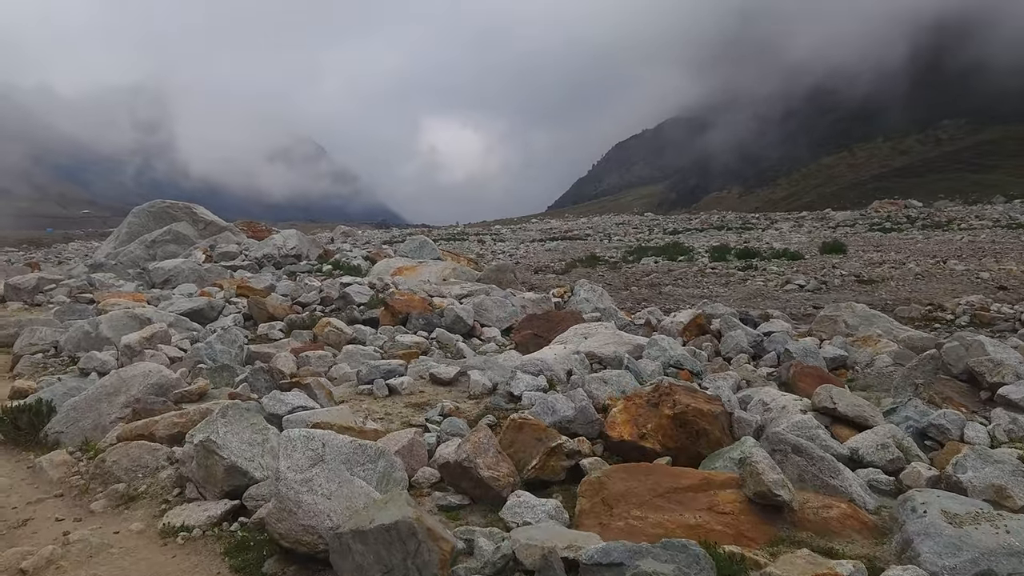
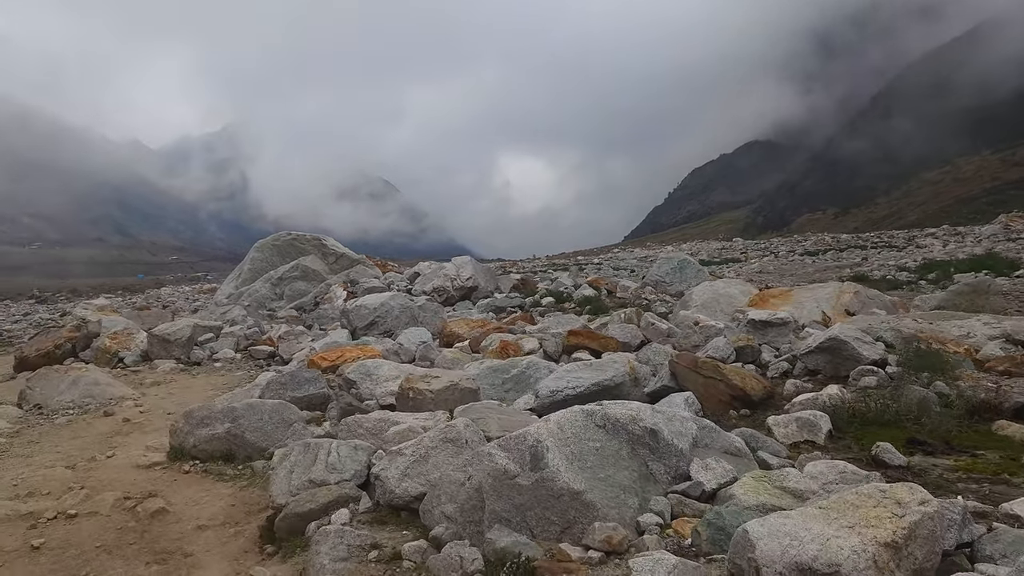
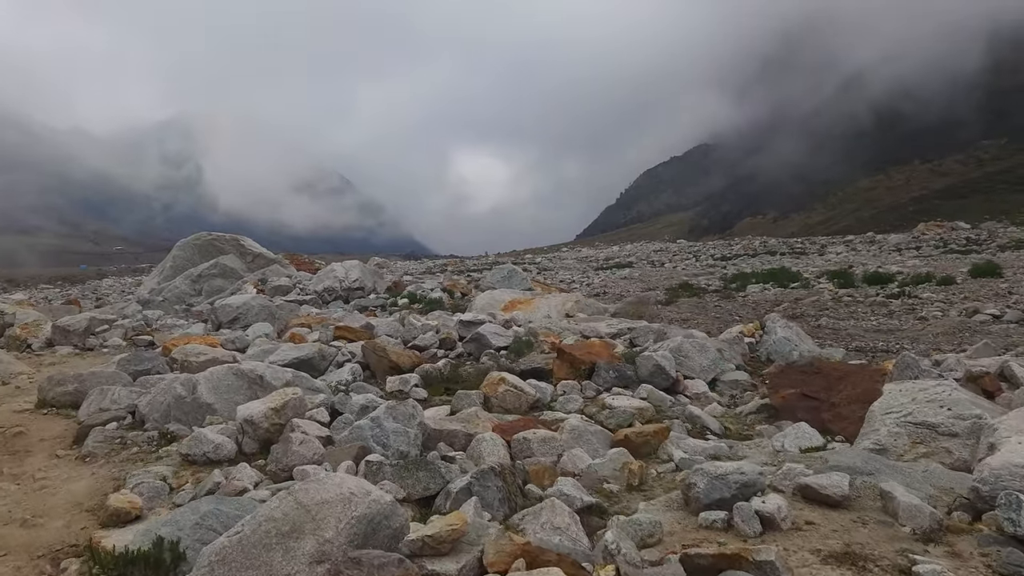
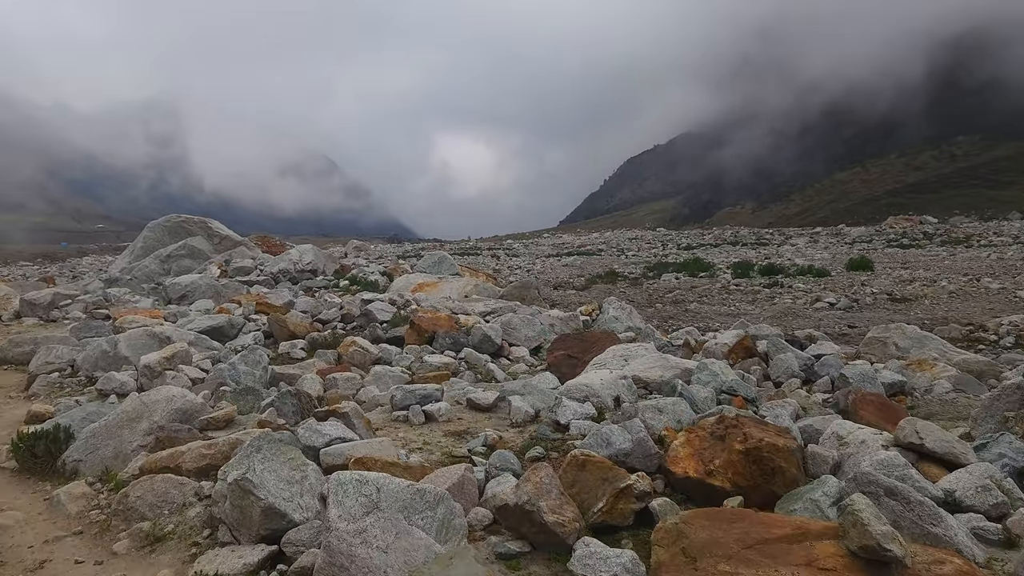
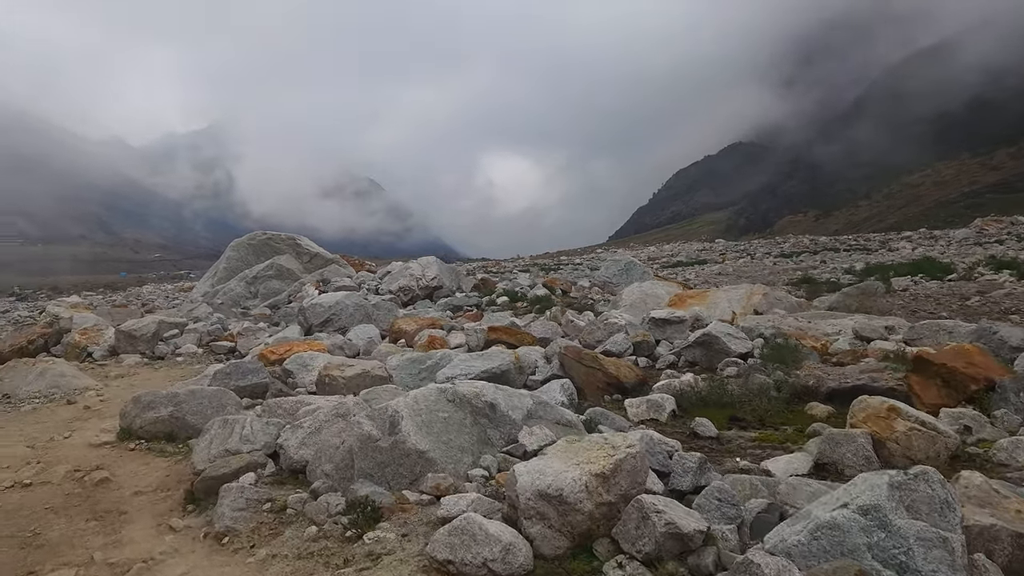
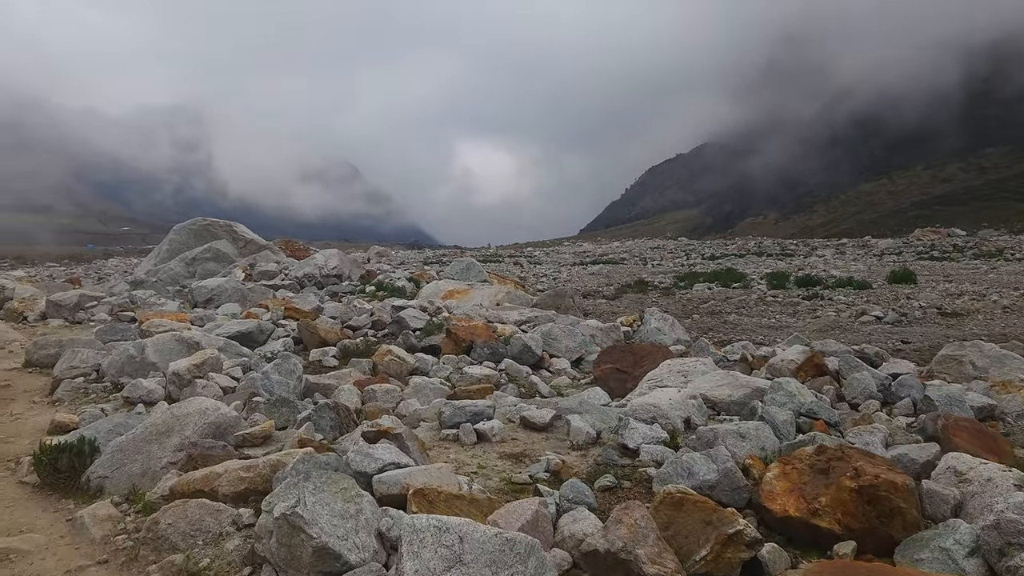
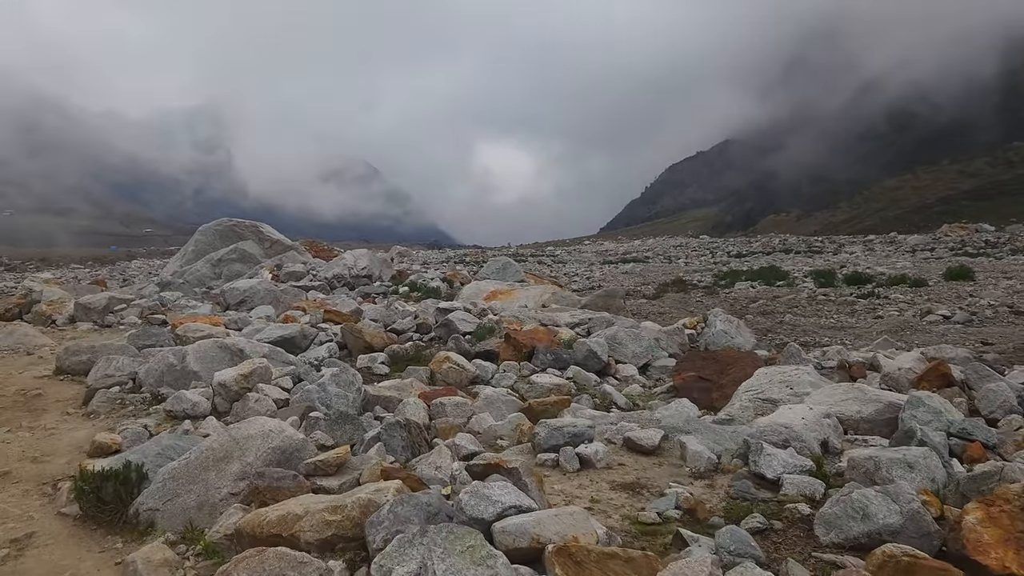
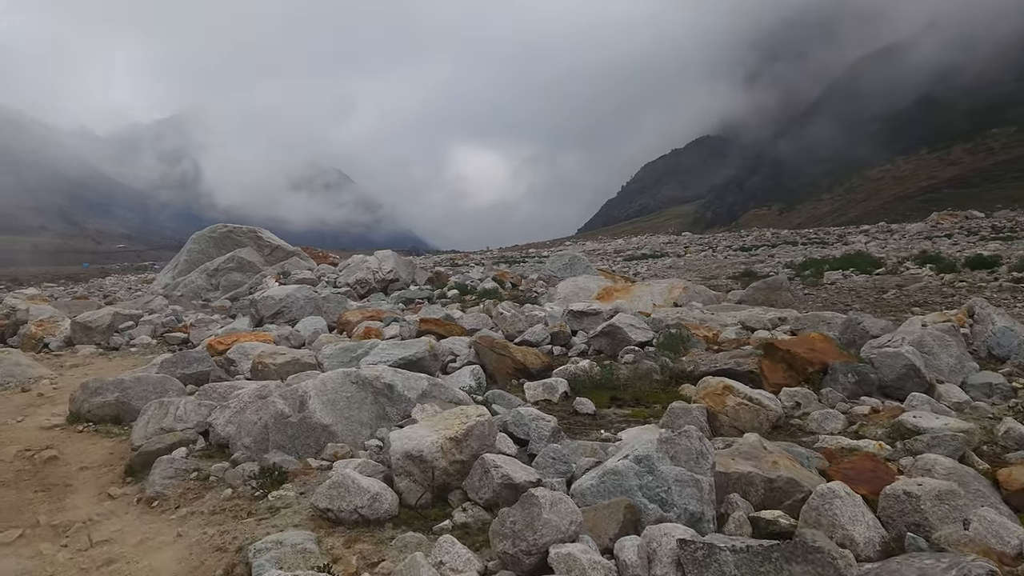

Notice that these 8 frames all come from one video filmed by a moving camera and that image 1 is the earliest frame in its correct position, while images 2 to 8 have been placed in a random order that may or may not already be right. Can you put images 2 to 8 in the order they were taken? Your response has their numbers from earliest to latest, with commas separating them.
4, 6, 7, 3, 8, 5, 2
